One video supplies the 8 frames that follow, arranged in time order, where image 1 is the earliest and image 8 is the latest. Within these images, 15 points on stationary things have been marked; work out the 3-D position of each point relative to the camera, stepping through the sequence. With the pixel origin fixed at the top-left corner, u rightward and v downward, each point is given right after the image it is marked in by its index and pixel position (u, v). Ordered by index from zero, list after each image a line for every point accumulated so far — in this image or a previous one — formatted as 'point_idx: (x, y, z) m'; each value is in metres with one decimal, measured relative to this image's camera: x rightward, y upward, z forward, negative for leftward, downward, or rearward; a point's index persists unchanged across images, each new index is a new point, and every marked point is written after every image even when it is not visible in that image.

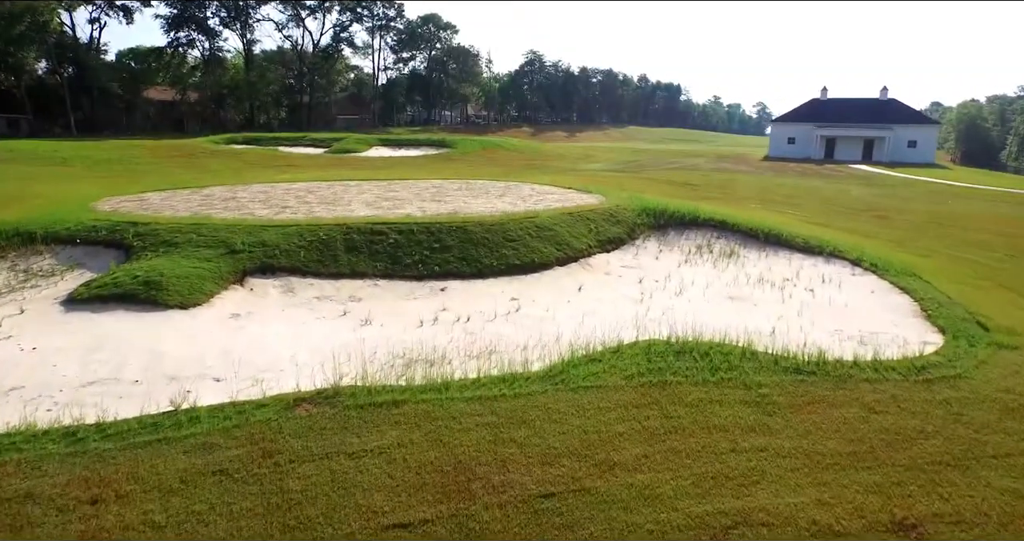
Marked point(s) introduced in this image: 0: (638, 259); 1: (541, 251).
0: (+3.3, +0.3, +16.5) m
1: (+0.7, +0.5, +15.4) m
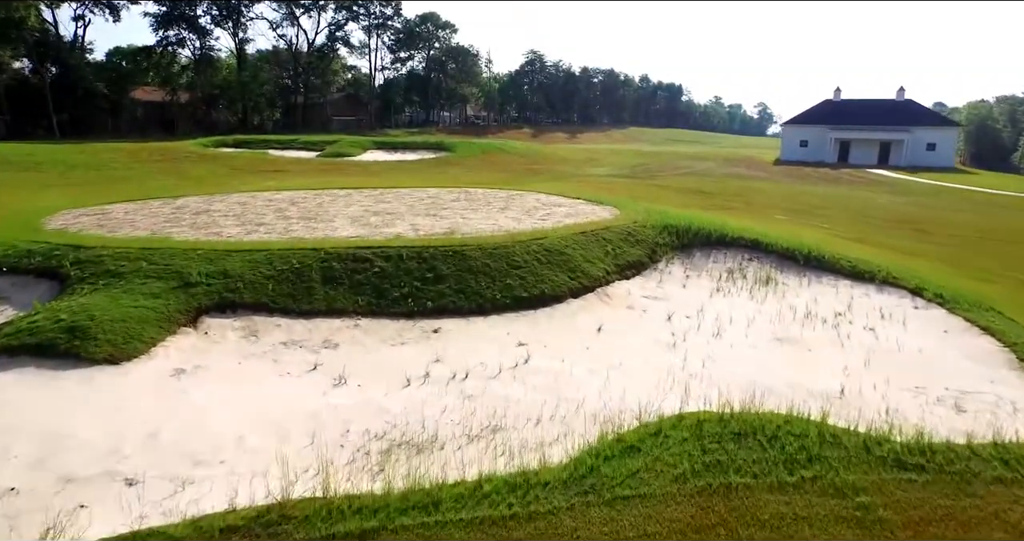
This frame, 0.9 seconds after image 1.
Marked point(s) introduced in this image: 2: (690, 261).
0: (+3.4, -0.4, +14.3) m
1: (+0.9, -0.2, +13.2) m
2: (+4.6, +0.3, +16.1) m
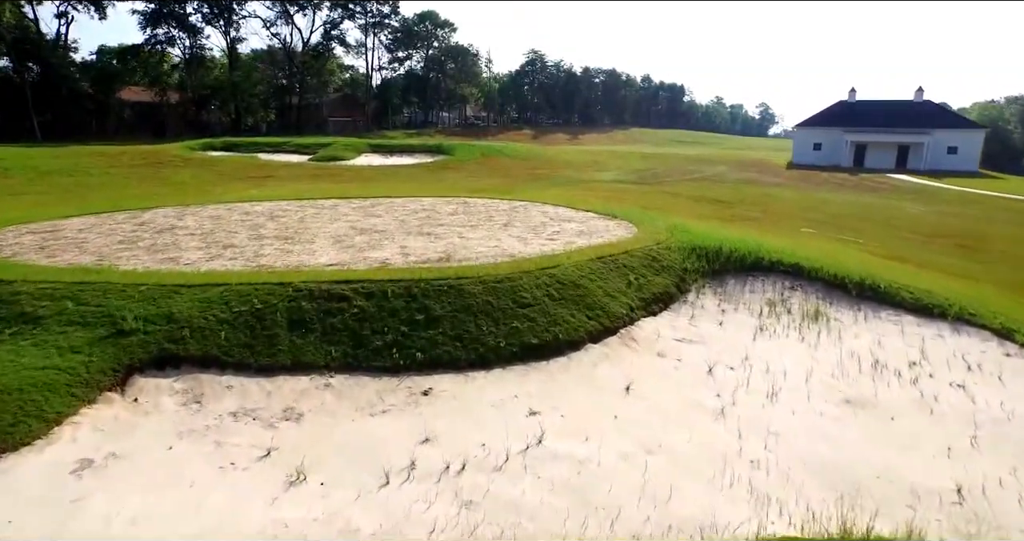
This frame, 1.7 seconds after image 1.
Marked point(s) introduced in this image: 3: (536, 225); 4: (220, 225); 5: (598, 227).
0: (+3.6, -1.1, +12.1) m
1: (+1.0, -0.9, +11.0) m
2: (+4.7, -0.4, +13.9) m
3: (+0.7, +1.3, +18.1) m
4: (-8.4, +1.3, +18.1) m
5: (+2.5, +1.2, +17.9) m
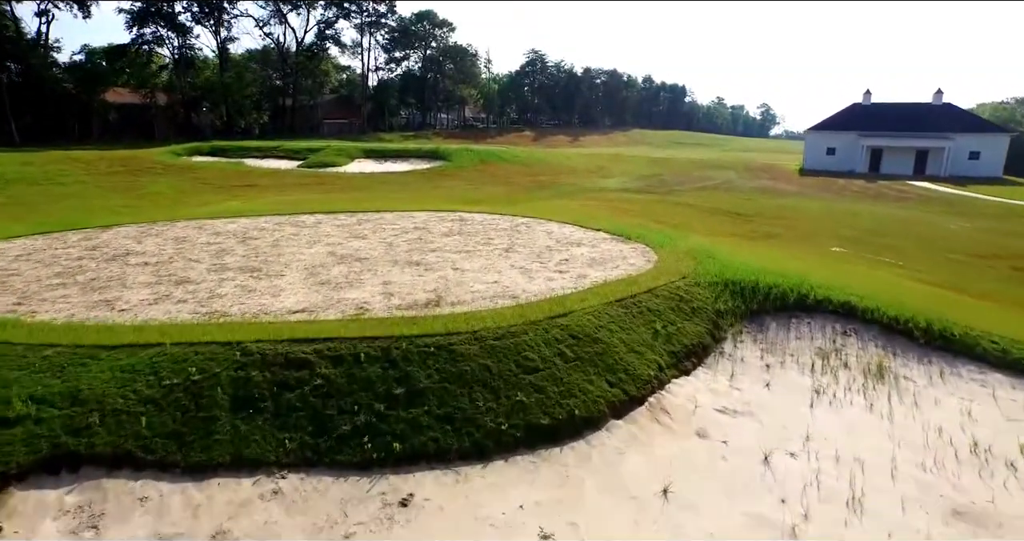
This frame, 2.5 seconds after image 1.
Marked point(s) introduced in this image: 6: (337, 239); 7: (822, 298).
0: (+3.6, -1.9, +9.9) m
1: (+1.0, -1.7, +8.9) m
2: (+4.7, -1.2, +11.7) m
3: (+0.8, +0.5, +15.9) m
4: (-8.4, +0.5, +15.9) m
5: (+2.6, +0.4, +15.8) m
6: (-5.0, +0.9, +17.8) m
7: (+6.2, -0.6, +12.5) m
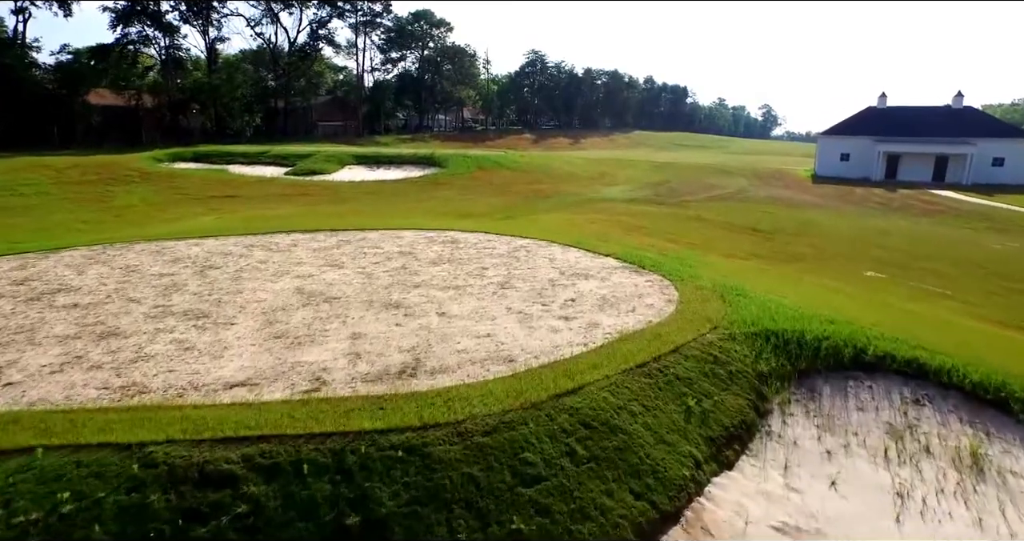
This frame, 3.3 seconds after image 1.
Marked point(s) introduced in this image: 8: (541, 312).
0: (+3.5, -2.7, +7.7) m
1: (+1.0, -2.6, +6.7) m
2: (+4.7, -2.1, +9.5) m
3: (+0.7, -0.3, +13.7) m
4: (-8.5, -0.3, +13.7) m
5: (+2.5, -0.4, +13.6) m
6: (-5.0, 0.0, +15.6) m
7: (+6.2, -1.4, +10.3) m
8: (+0.5, -0.8, +11.6) m
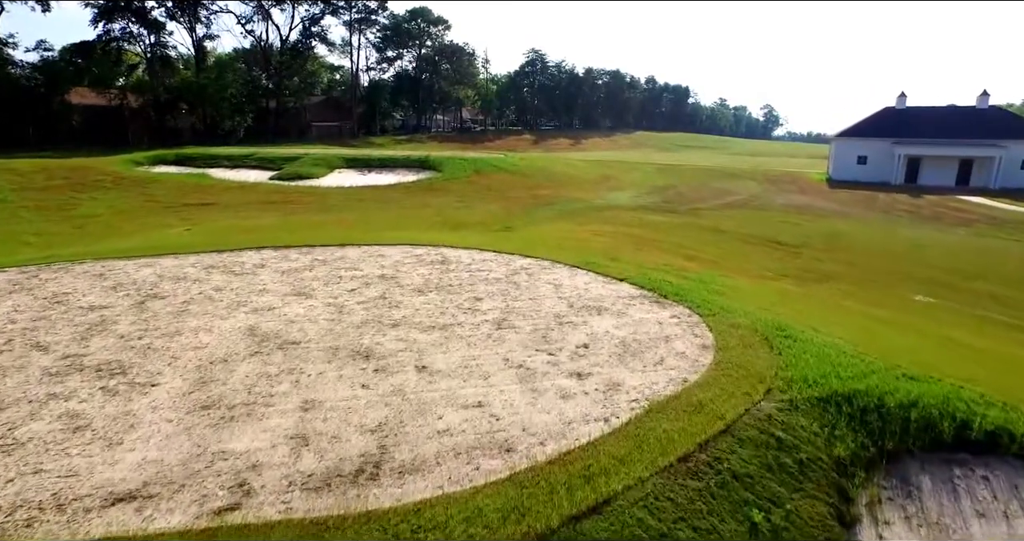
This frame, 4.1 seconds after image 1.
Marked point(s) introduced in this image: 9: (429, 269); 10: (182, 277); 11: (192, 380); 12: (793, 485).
0: (+3.5, -3.4, +5.3) m
1: (+0.9, -3.2, +4.3) m
2: (+4.7, -2.7, +7.1) m
3: (+0.7, -1.0, +11.3) m
4: (-8.5, -1.0, +11.3) m
5: (+2.5, -1.1, +11.2) m
6: (-5.1, -0.6, +13.1) m
7: (+6.1, -2.1, +7.9) m
8: (+0.5, -1.4, +9.2) m
9: (-2.1, 0.0, +15.7) m
10: (-7.9, -0.1, +15.0) m
11: (-4.5, -1.6, +8.7) m
12: (+3.1, -2.3, +6.9) m
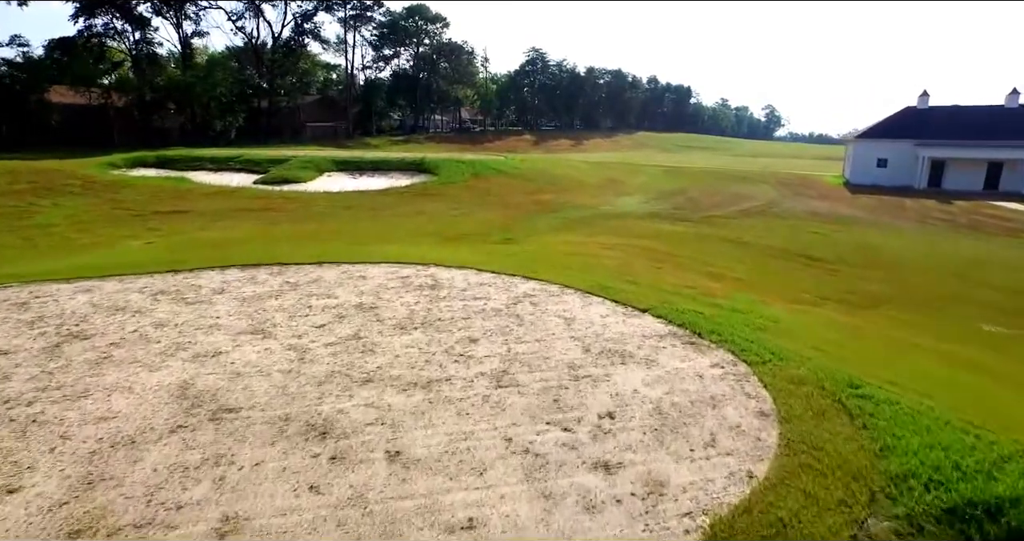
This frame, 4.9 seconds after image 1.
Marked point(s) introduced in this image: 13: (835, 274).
0: (+3.6, -4.0, +2.9) m
1: (+1.0, -3.8, +1.9) m
2: (+4.7, -3.3, +4.7) m
3: (+0.7, -1.6, +8.9) m
4: (-8.4, -1.6, +8.9) m
5: (+2.5, -1.6, +8.8) m
6: (-5.0, -1.2, +10.7) m
7: (+6.2, -2.6, +5.5) m
8: (+0.5, -2.0, +6.8) m
9: (-2.1, -0.6, +13.3) m
10: (-7.9, -0.7, +12.6) m
11: (-4.4, -2.2, +6.3) m
12: (+3.2, -2.9, +4.5) m
13: (+9.8, -0.1, +18.9) m
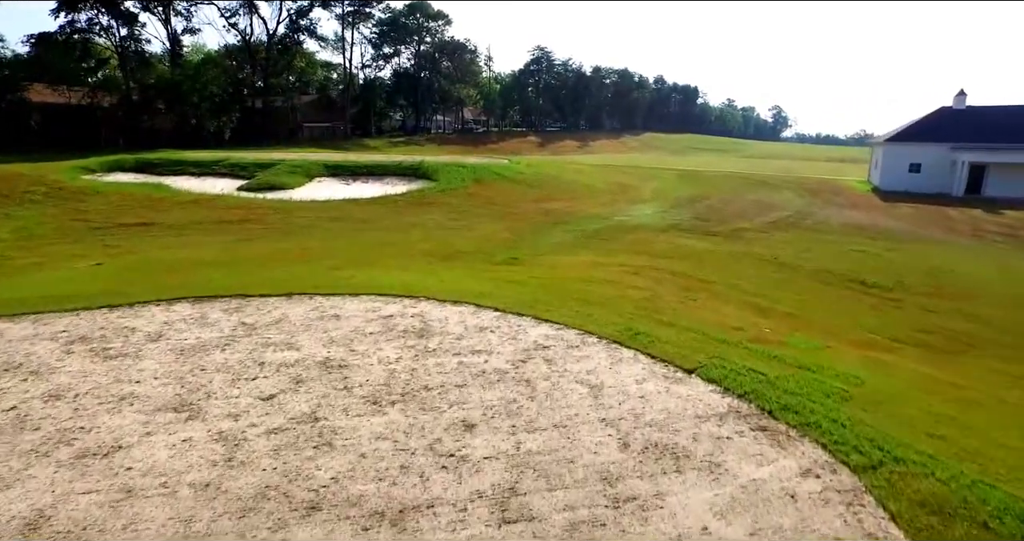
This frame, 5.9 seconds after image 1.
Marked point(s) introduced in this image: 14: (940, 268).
0: (+3.6, -4.8, +0.1) m
1: (+1.1, -4.5, -1.0) m
2: (+4.8, -4.1, +1.9) m
3: (+0.8, -2.3, +6.1) m
4: (-8.3, -2.3, +6.1) m
5: (+2.6, -2.4, +5.9) m
6: (-4.9, -1.9, +7.9) m
7: (+6.3, -3.4, +2.6) m
8: (+0.6, -2.8, +4.0) m
9: (-1.9, -1.3, +10.5) m
10: (-7.7, -1.5, +9.8) m
11: (-4.3, -2.9, +3.5) m
12: (+3.2, -3.7, +1.7) m
13: (+10.0, -0.9, +16.0) m
14: (+13.3, 0.0, +19.3) m
